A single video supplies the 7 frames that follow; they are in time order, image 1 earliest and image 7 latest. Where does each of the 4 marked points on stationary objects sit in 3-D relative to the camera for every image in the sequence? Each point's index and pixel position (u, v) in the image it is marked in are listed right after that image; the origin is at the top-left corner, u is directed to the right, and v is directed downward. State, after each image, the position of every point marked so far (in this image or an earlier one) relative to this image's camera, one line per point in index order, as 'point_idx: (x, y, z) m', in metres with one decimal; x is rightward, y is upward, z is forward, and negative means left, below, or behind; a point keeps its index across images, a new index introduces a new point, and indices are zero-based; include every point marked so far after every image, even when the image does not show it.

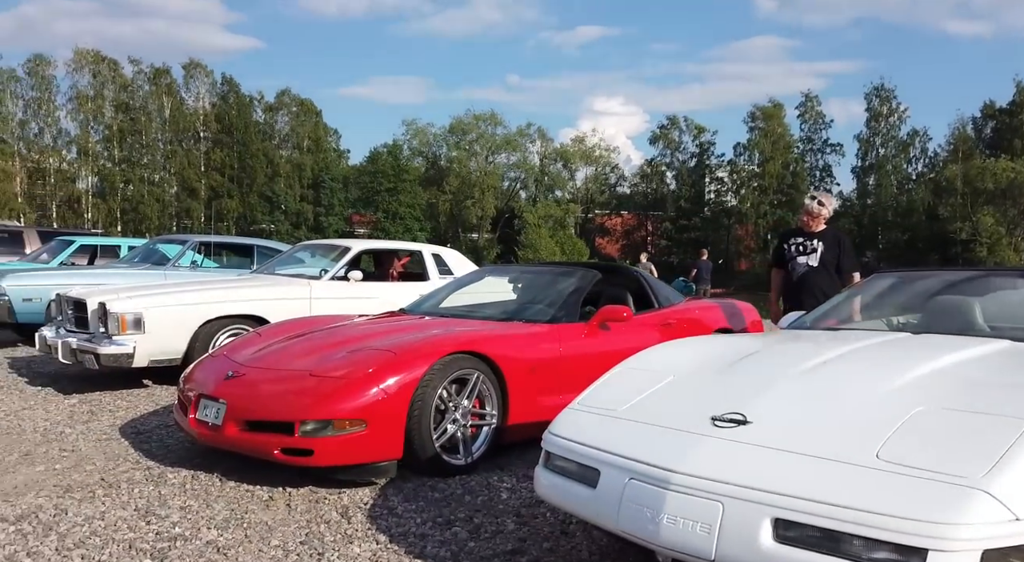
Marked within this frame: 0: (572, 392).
0: (+0.4, -0.7, +4.6) m
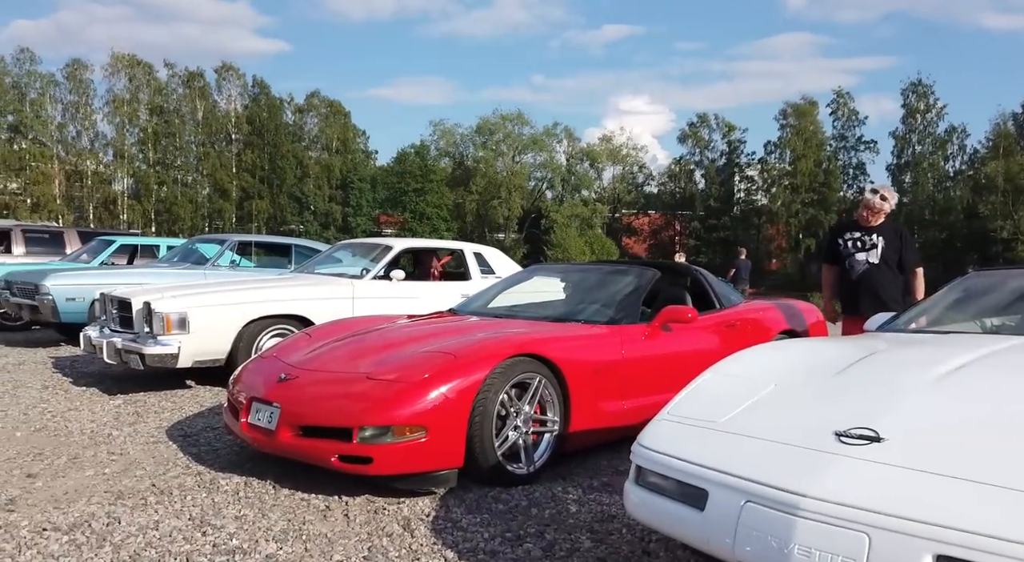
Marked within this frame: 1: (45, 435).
0: (+0.7, -0.7, +4.4) m
1: (-3.3, -1.1, +5.3) m
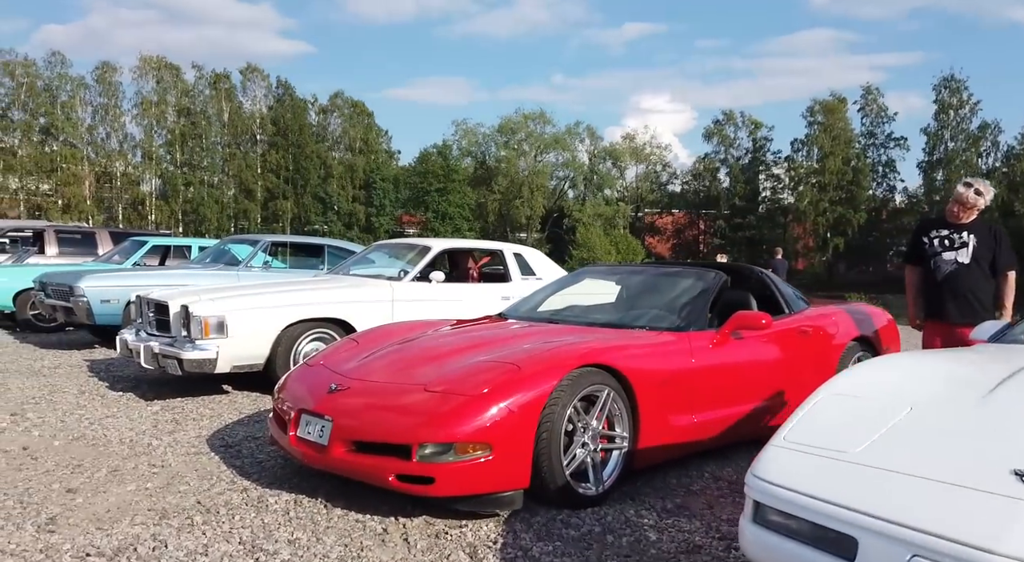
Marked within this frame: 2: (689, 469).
0: (+1.1, -0.7, +4.1) m
1: (-2.9, -1.1, +5.1) m
2: (+1.0, -1.1, +4.2) m
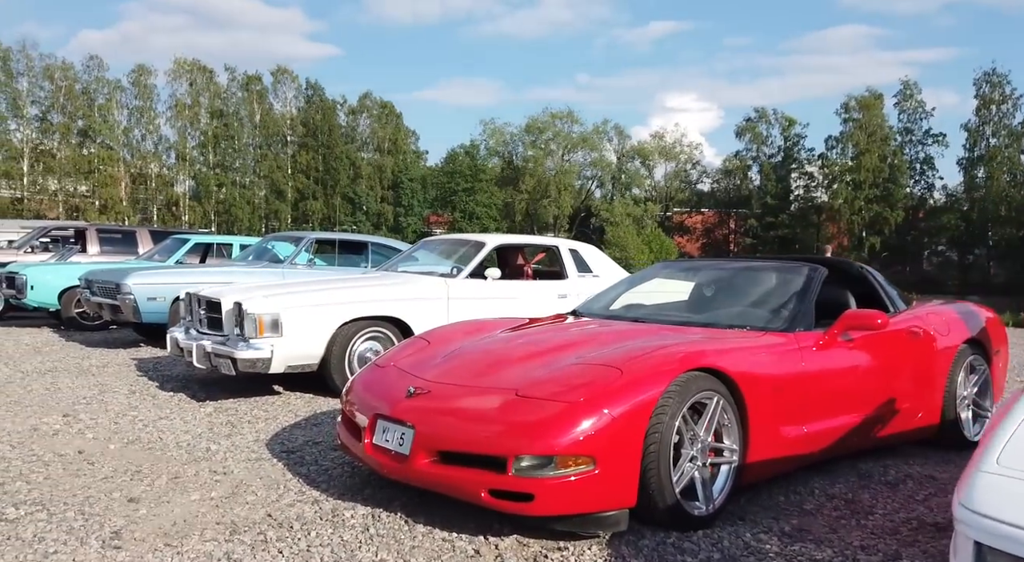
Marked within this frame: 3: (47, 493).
0: (+1.5, -0.7, +3.8) m
1: (-2.4, -1.1, +4.8) m
2: (+1.4, -1.0, +3.8) m
3: (-2.4, -1.1, +3.8) m
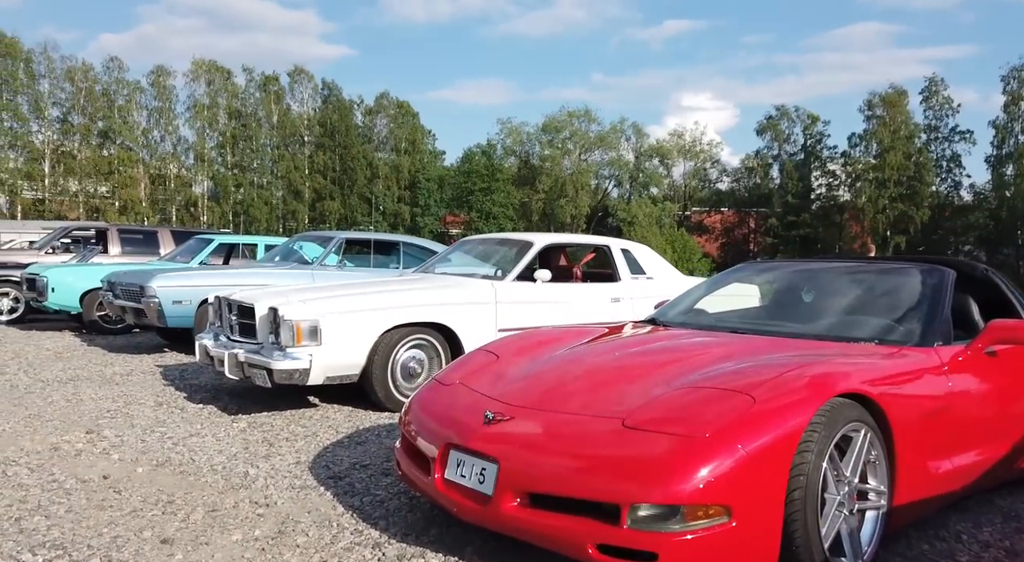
0: (+1.9, -0.7, +3.2) m
1: (-2.0, -1.1, +4.4) m
2: (+1.8, -1.1, +3.3) m
3: (-2.0, -1.1, +3.3) m
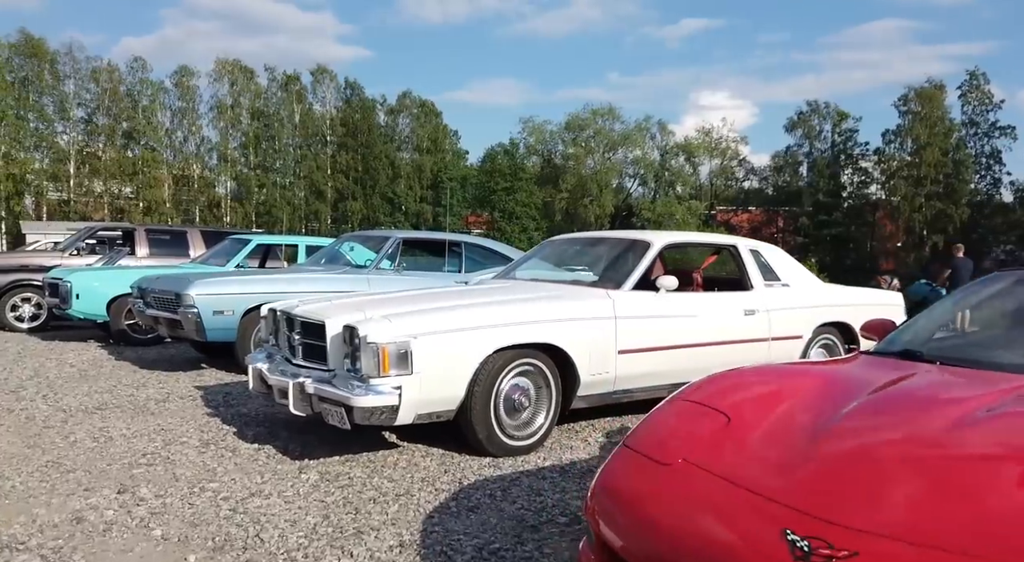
0: (+2.7, -0.8, +1.9) m
1: (-1.2, -1.2, +3.2) m
2: (+2.6, -1.1, +2.0) m
3: (-1.2, -1.2, +2.1) m
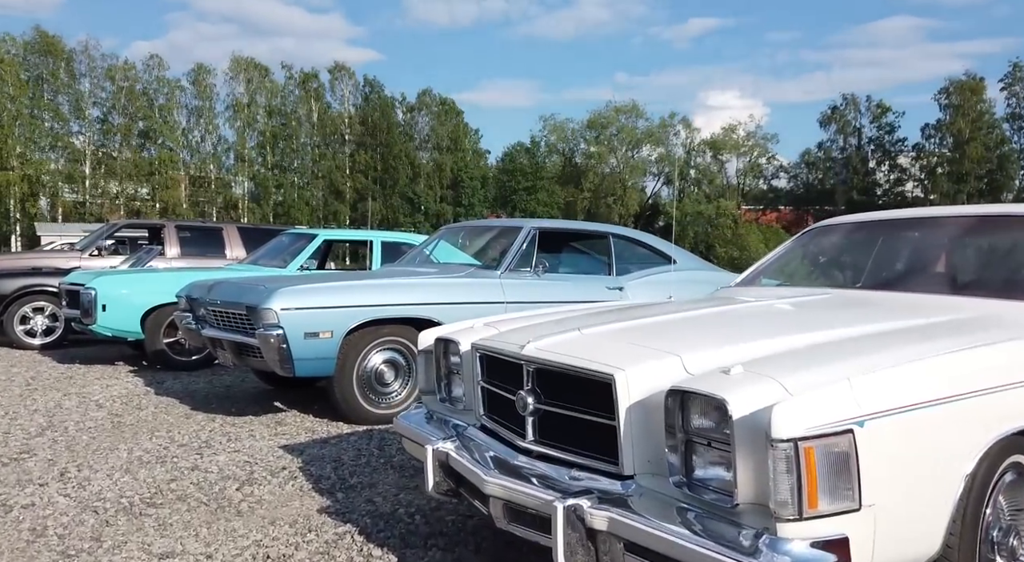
0: (+4.2, -0.8, -0.6) m
1: (+0.3, -1.3, +0.7) m
2: (+4.1, -1.2, -0.5) m
3: (+0.3, -1.2, -0.3) m
